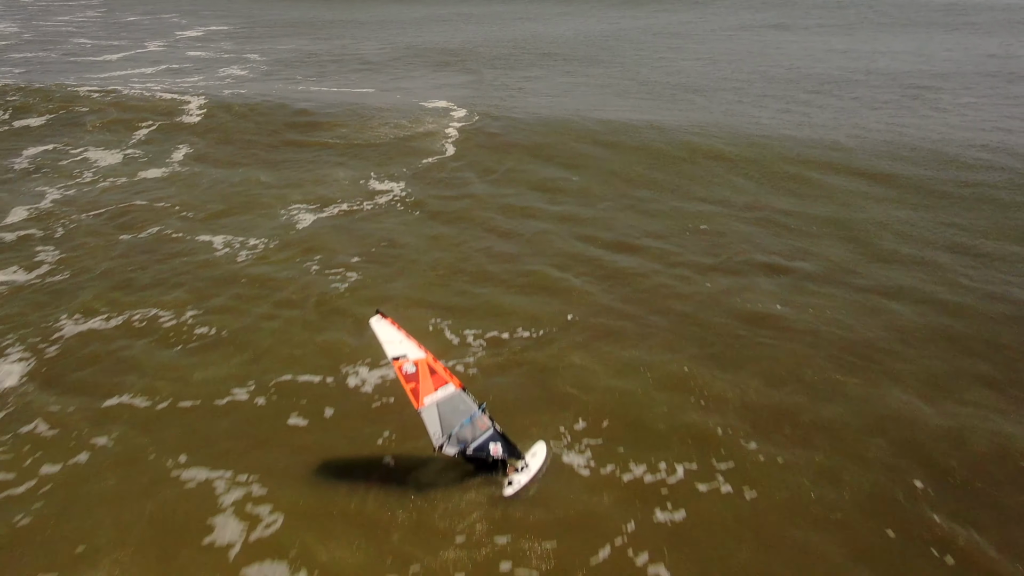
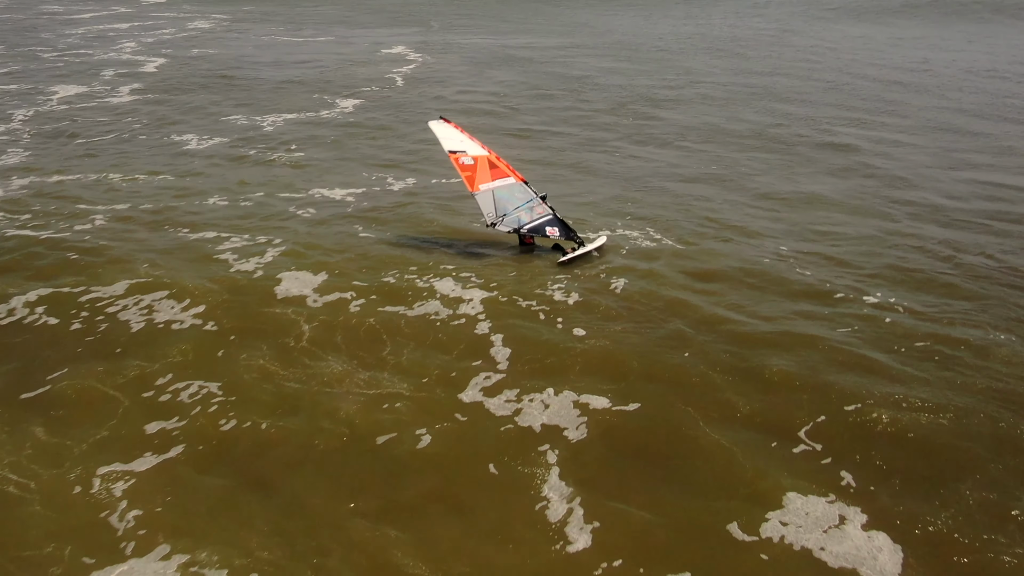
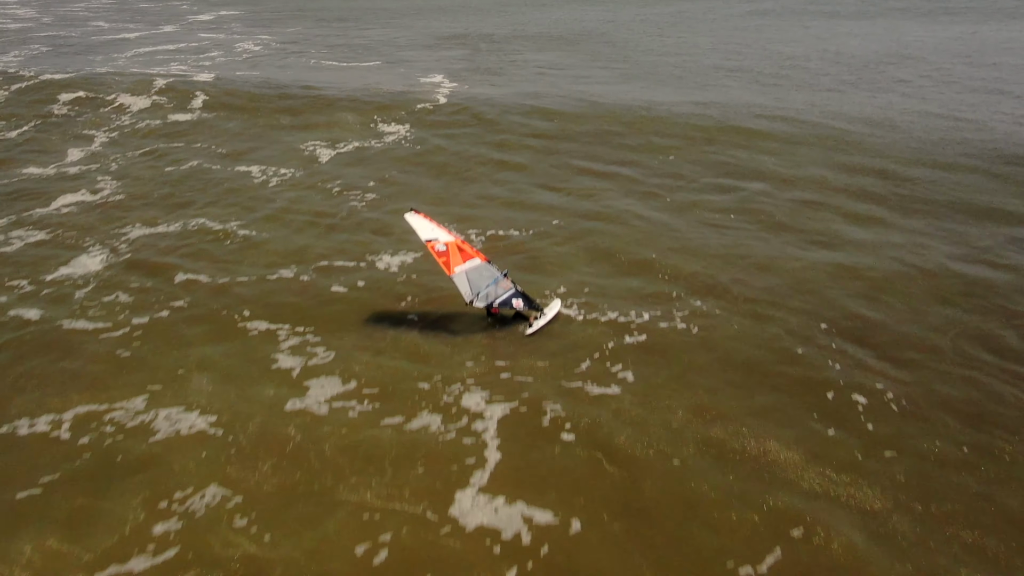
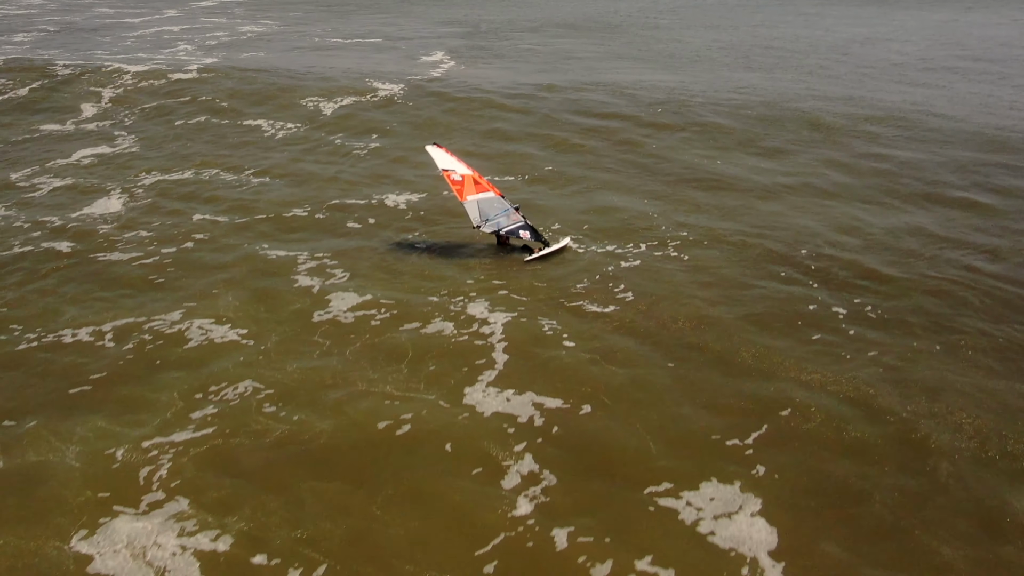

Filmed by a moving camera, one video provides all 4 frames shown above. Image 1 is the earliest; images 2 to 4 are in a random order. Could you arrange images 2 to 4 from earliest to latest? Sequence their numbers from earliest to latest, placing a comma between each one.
3, 4, 2
